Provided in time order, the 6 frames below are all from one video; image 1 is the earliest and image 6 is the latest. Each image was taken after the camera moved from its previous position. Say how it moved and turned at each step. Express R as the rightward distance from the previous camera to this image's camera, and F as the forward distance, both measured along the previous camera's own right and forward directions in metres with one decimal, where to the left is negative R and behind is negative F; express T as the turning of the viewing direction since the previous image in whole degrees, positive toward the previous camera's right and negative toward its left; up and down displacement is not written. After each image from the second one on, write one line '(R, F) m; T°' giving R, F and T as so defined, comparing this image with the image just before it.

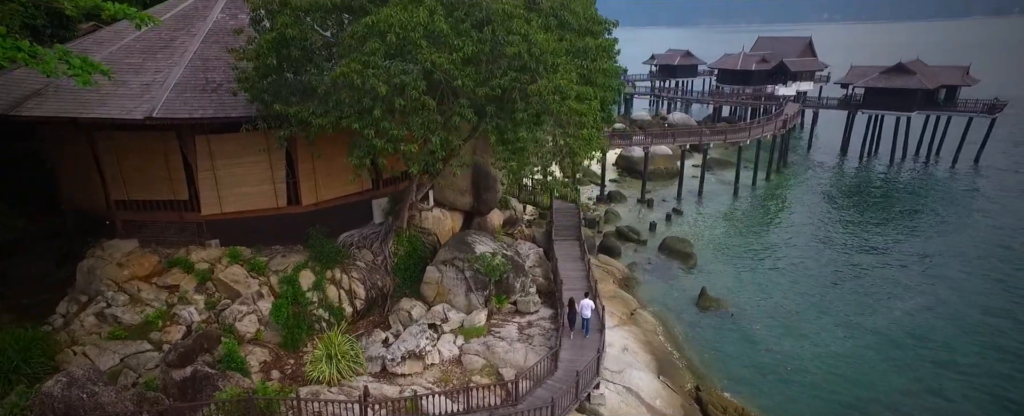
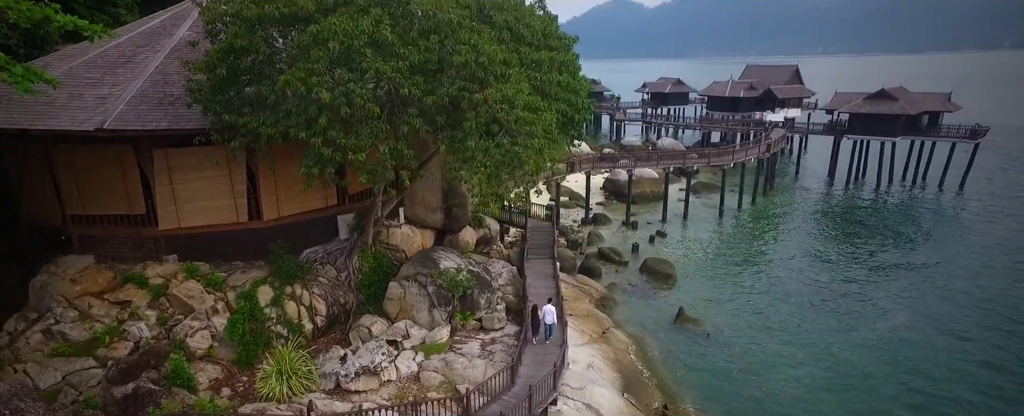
(+0.8, +0.1) m; +1°
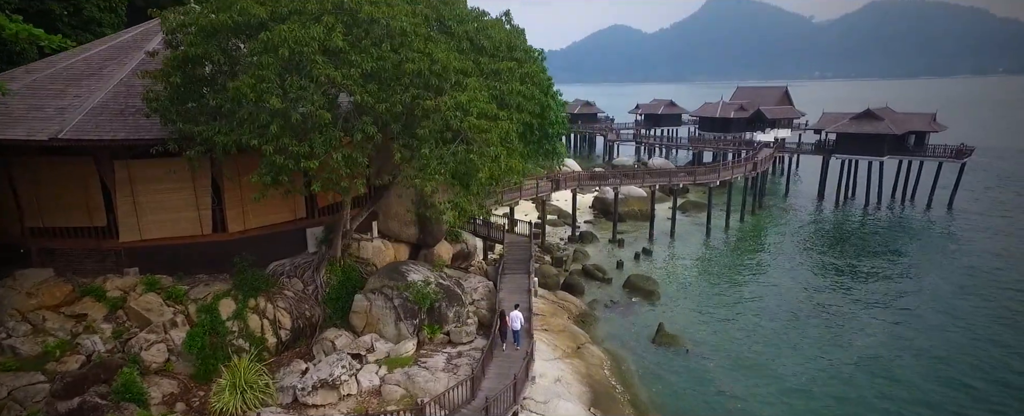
(+0.7, +0.1) m; +1°
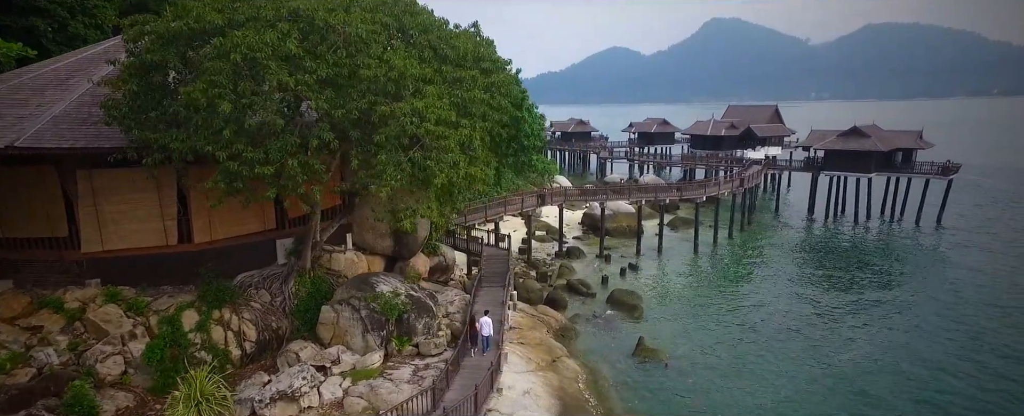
(+0.7, +0.1) m; +1°
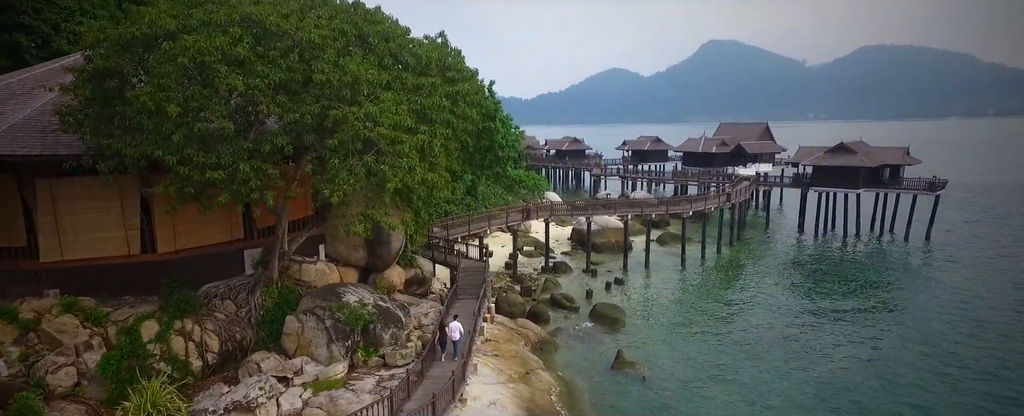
(+0.7, 0.0) m; +1°
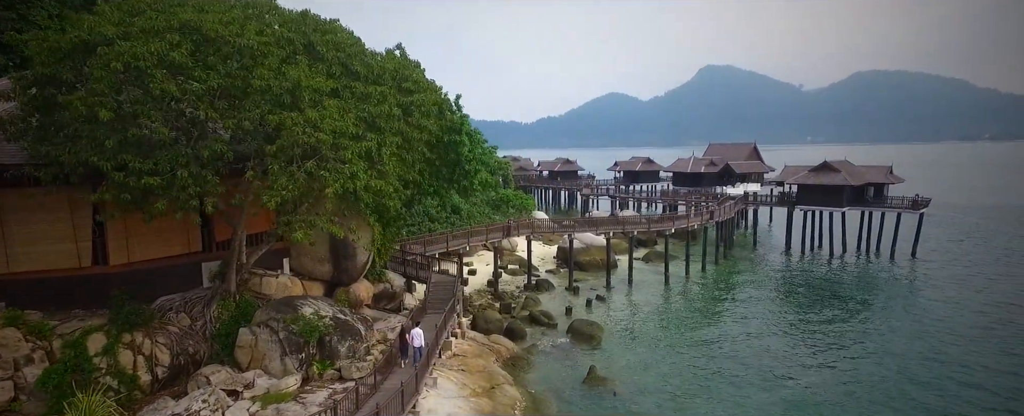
(+0.9, 0.0) m; +1°
